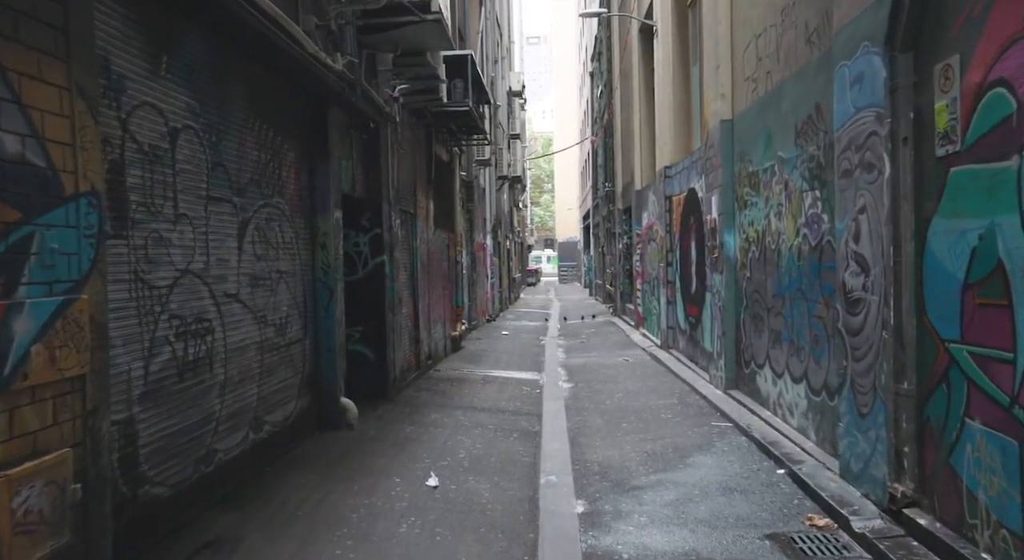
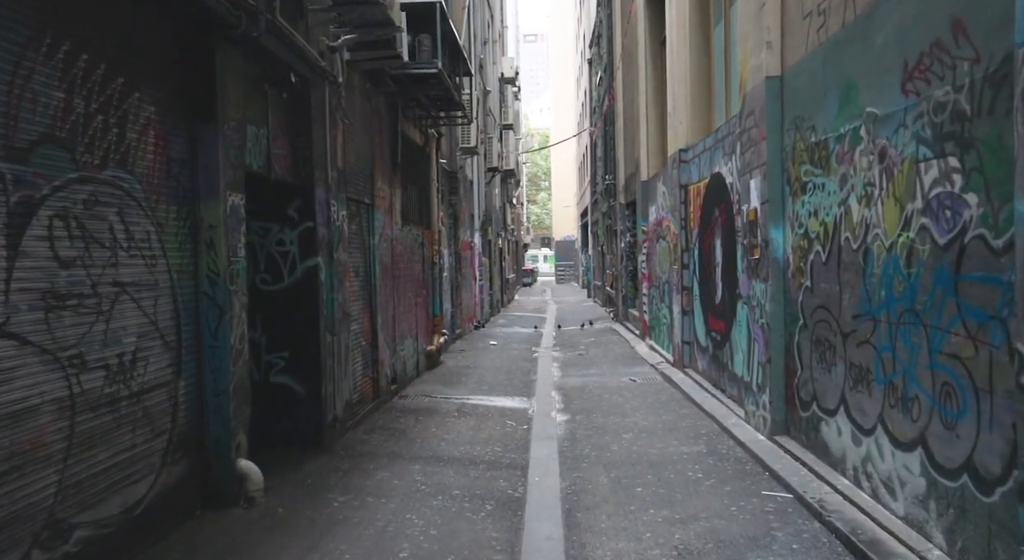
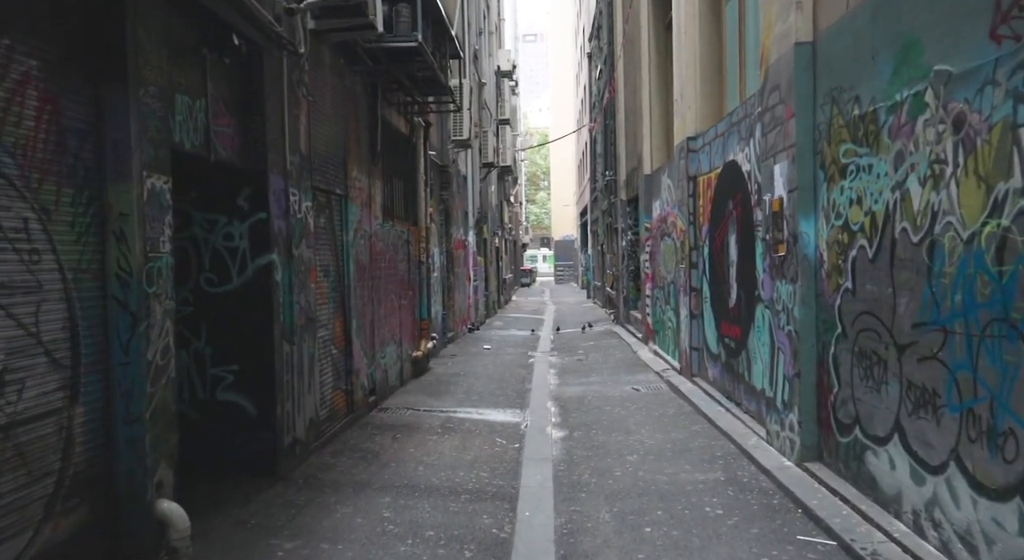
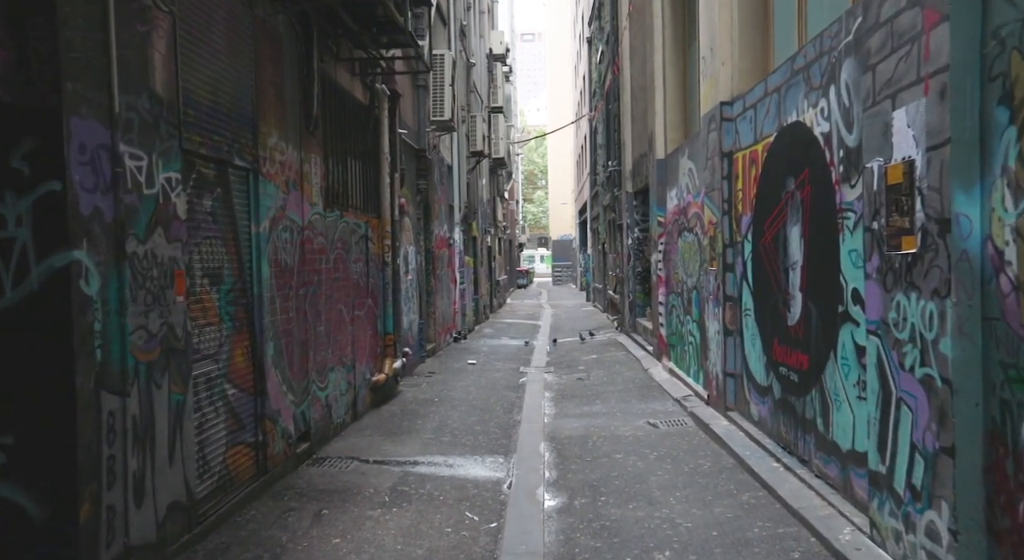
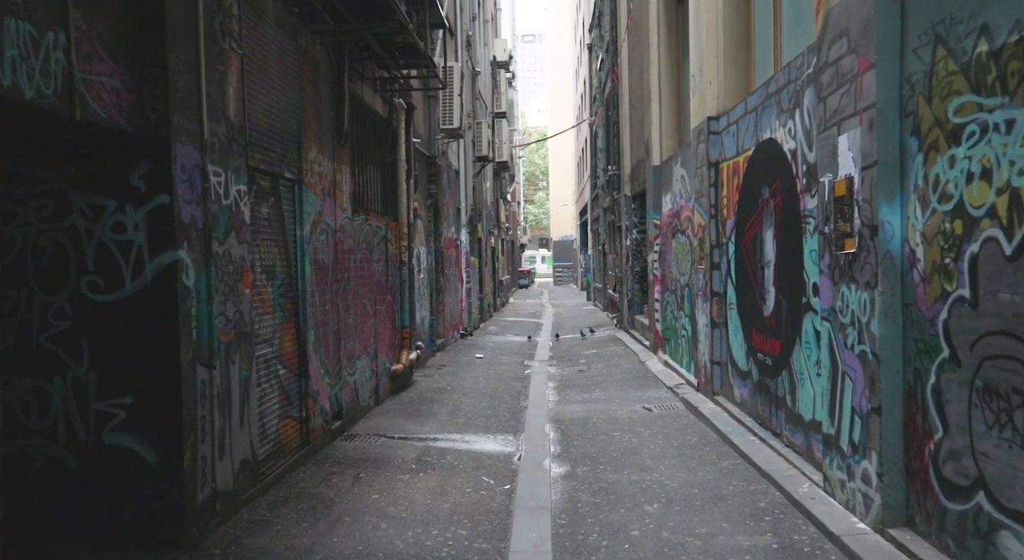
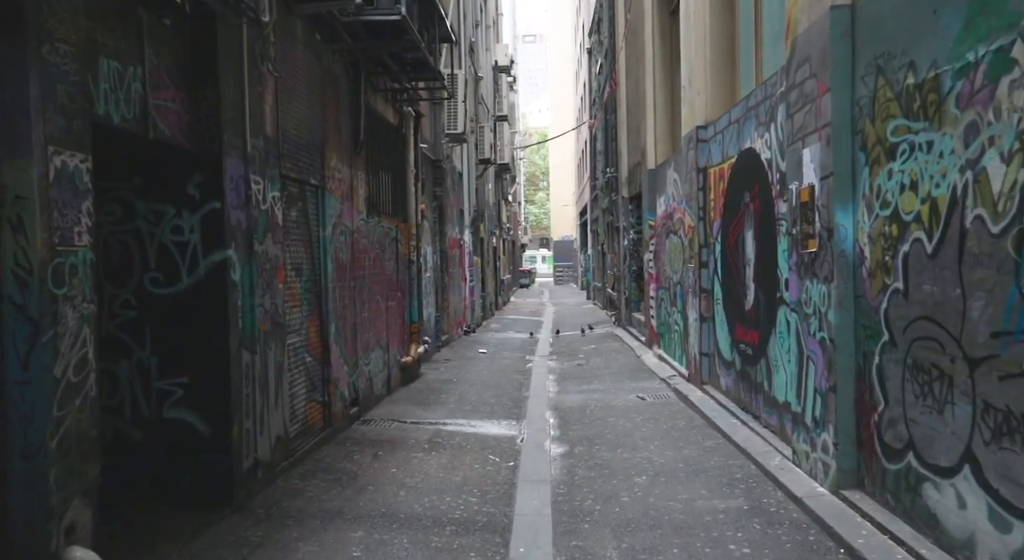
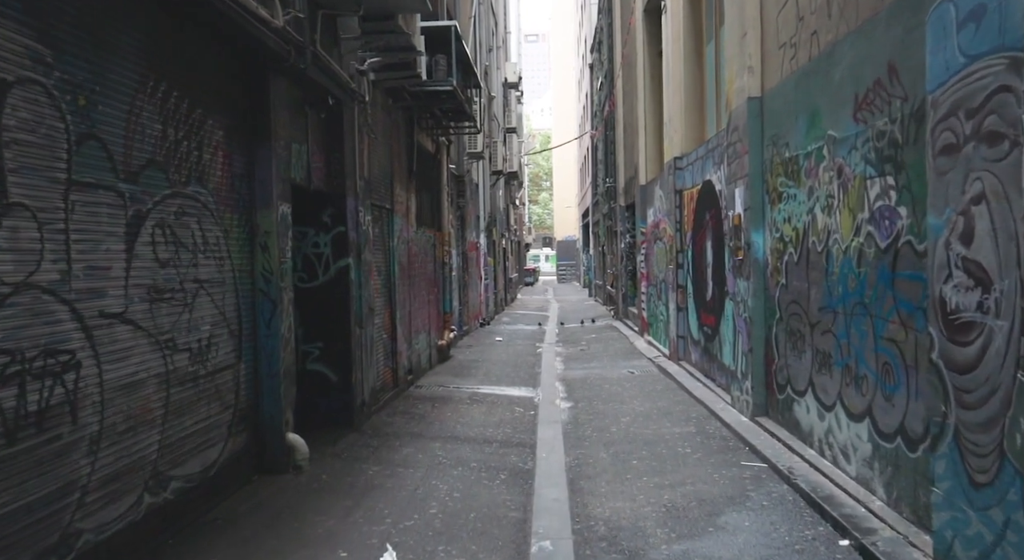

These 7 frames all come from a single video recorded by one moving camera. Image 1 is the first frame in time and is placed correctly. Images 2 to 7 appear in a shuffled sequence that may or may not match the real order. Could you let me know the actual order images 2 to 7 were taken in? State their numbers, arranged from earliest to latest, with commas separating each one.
7, 2, 3, 6, 5, 4
